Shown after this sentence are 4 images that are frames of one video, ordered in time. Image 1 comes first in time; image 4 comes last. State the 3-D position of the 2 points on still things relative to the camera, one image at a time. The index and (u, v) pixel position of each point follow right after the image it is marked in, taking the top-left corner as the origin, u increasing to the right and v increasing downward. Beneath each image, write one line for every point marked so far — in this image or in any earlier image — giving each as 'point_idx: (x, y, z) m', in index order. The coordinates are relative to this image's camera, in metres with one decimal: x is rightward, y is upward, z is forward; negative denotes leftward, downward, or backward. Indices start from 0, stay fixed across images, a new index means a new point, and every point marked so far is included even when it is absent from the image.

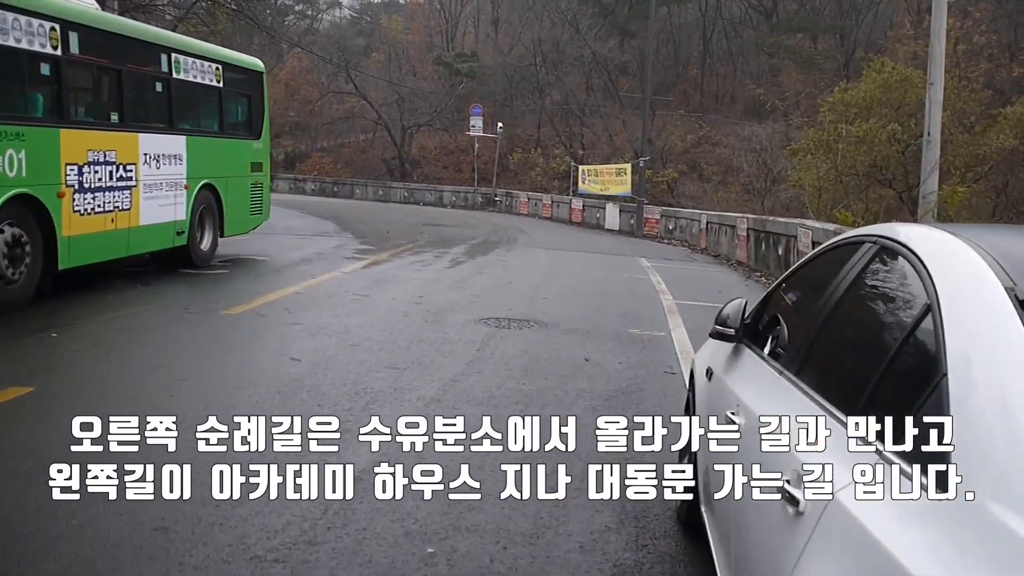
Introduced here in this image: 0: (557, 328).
0: (+0.4, -0.4, +9.3) m
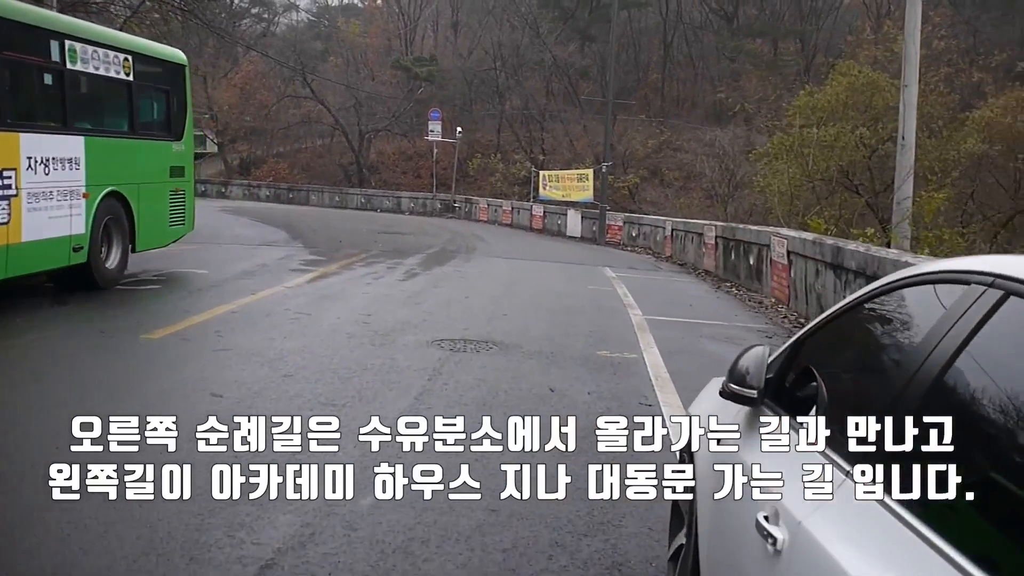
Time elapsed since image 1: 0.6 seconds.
0: (0.0, -0.5, +8.4) m
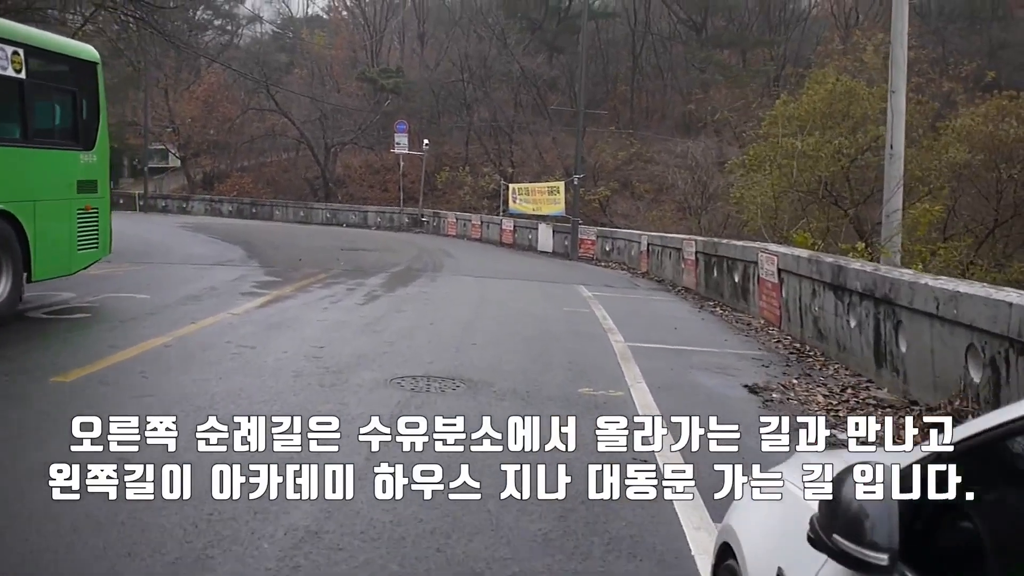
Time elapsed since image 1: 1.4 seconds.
0: (-0.2, -0.7, +7.3) m
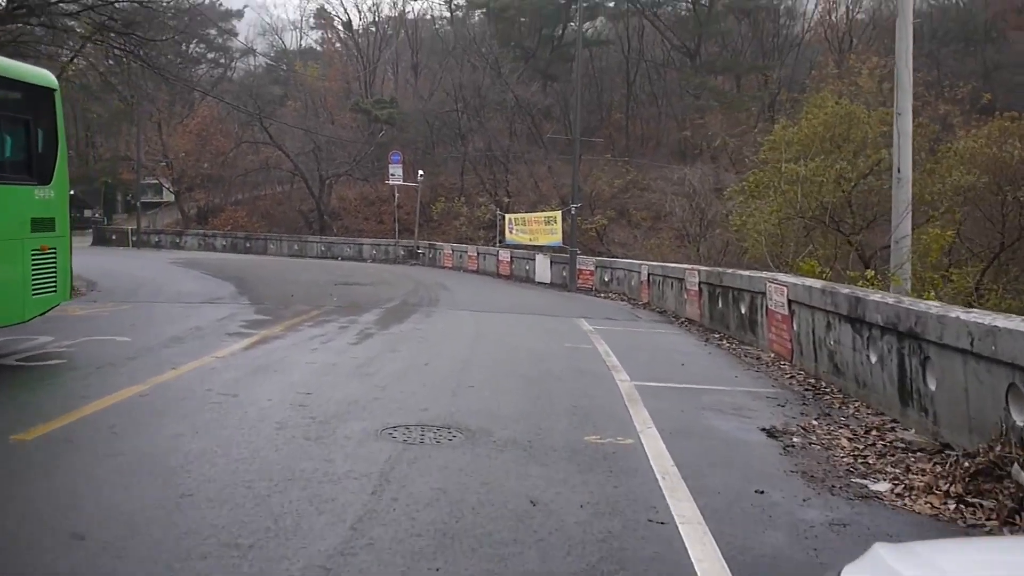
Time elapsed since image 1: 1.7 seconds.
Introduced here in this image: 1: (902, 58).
0: (-0.1, -1.0, +6.8) m
1: (+5.5, +3.2, +15.6) m
